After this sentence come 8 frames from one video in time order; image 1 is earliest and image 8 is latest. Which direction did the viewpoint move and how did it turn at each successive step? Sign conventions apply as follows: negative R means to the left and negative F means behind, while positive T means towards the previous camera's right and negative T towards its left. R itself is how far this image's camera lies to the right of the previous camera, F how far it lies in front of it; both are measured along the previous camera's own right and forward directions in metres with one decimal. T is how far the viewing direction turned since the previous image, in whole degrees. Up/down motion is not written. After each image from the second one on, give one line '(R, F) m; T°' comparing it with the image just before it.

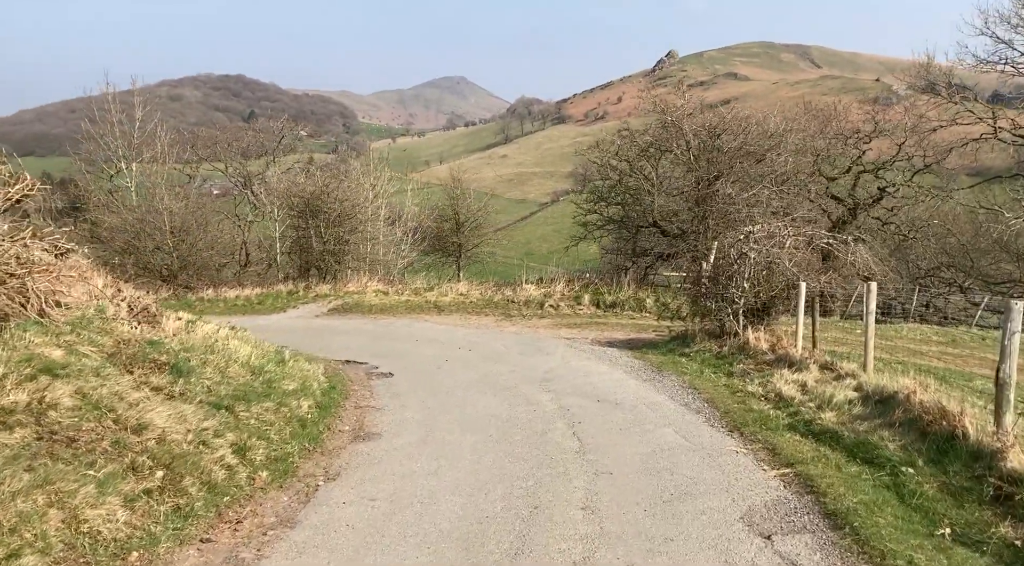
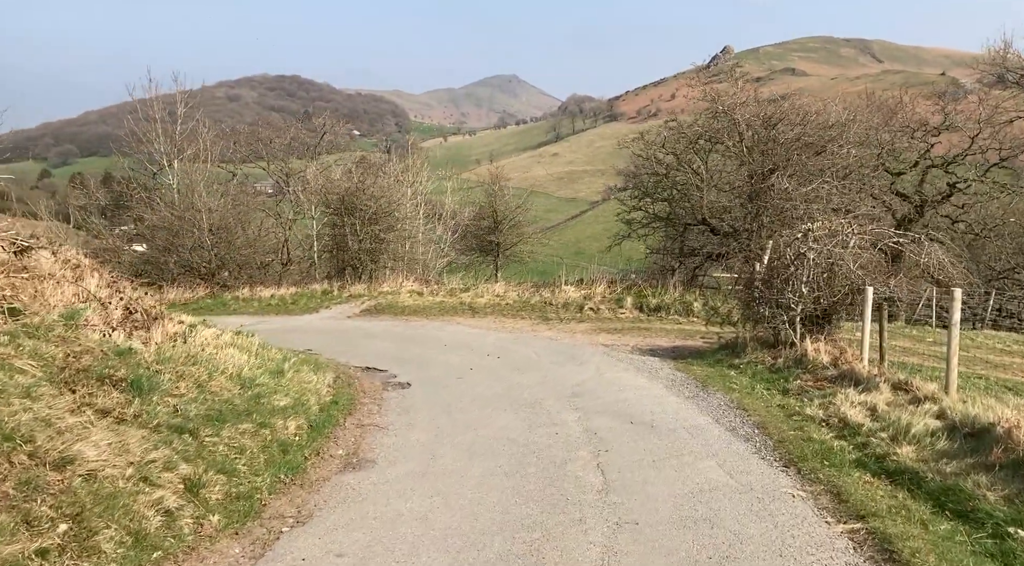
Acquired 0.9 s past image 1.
(+0.3, +1.1) m; -3°
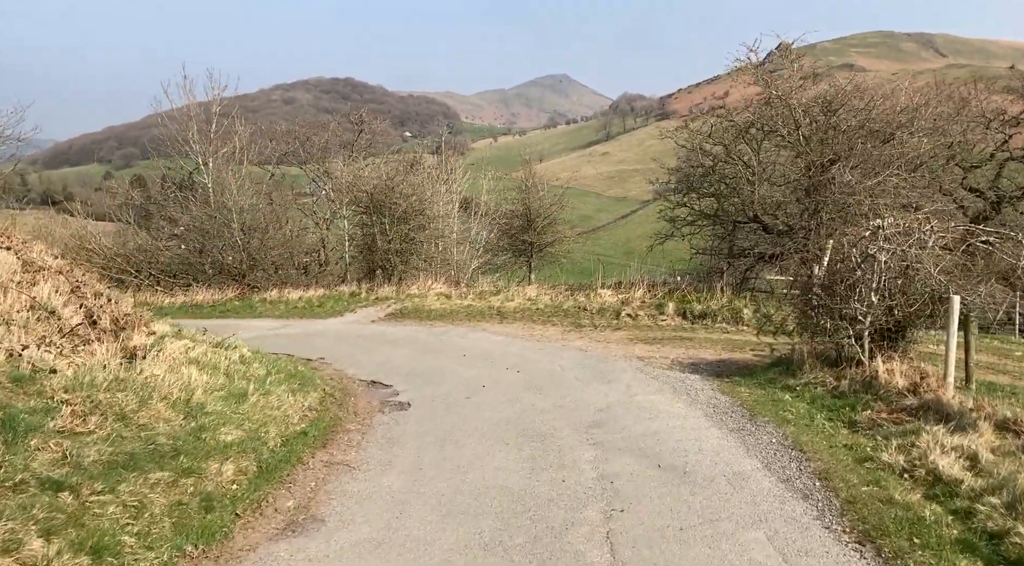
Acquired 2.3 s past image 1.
(+0.4, +1.6) m; -3°
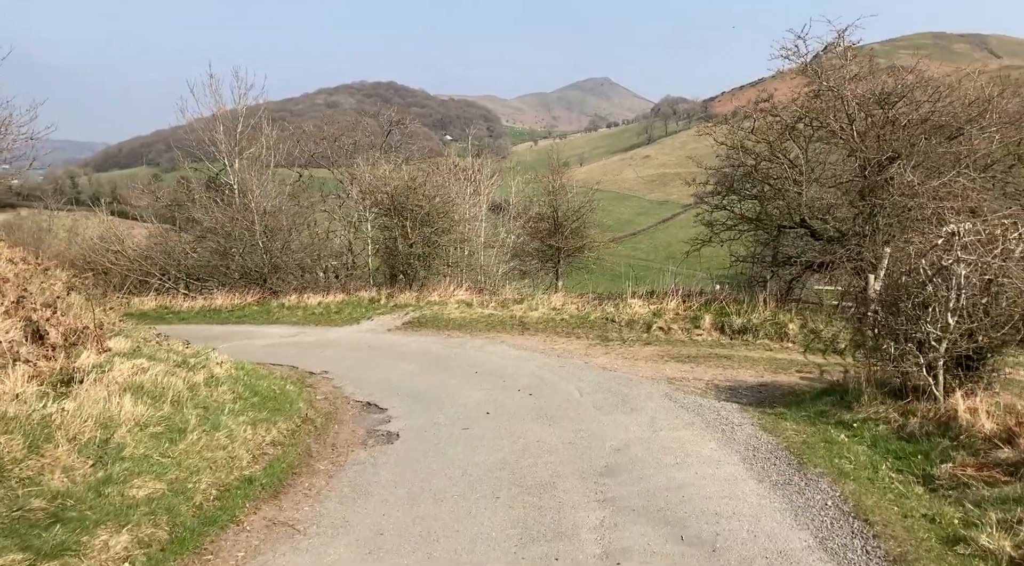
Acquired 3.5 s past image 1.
(+0.3, +1.4) m; -3°
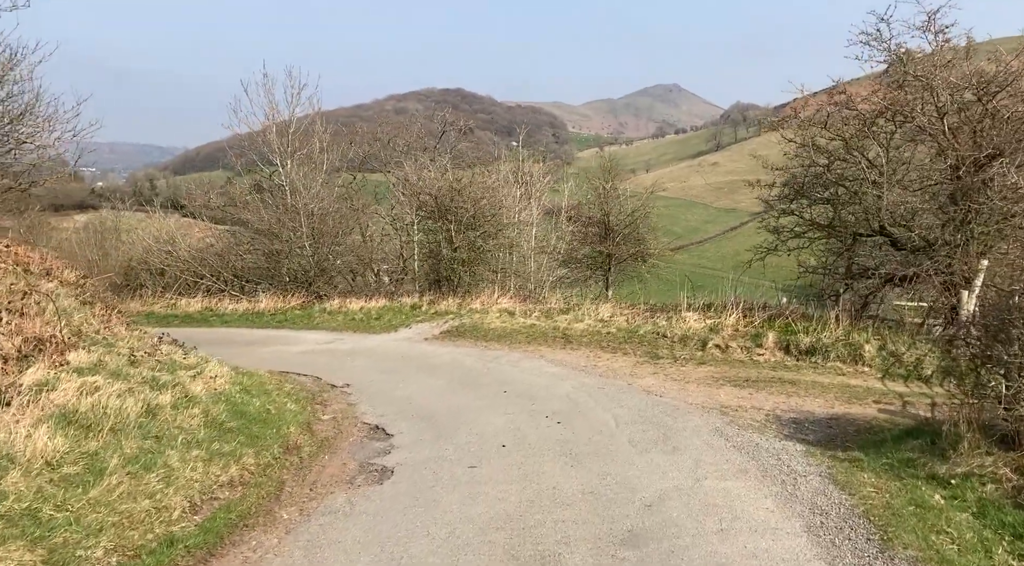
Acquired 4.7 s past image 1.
(+0.4, +1.4) m; -4°
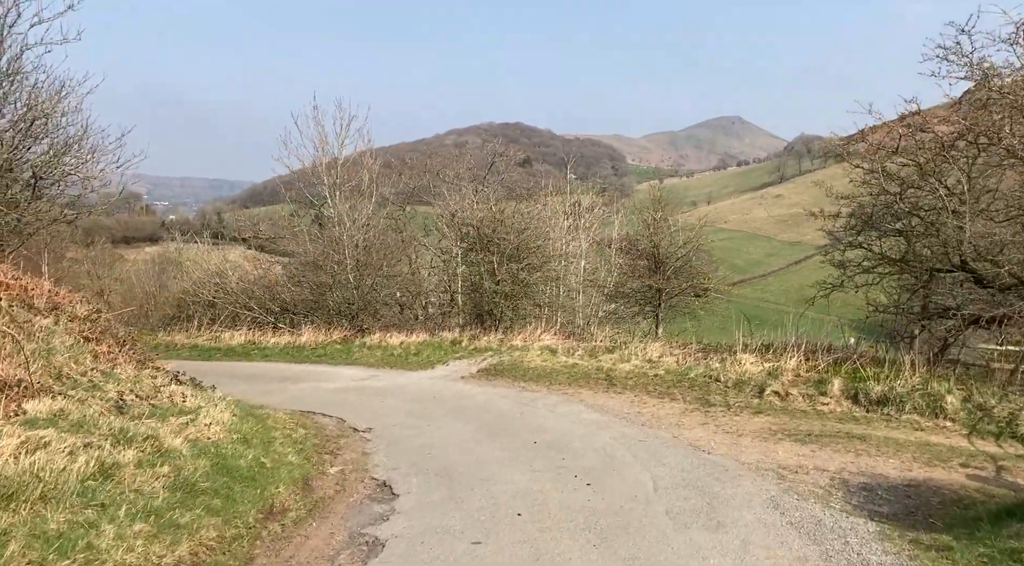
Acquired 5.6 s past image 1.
(+0.3, +1.1) m; -4°
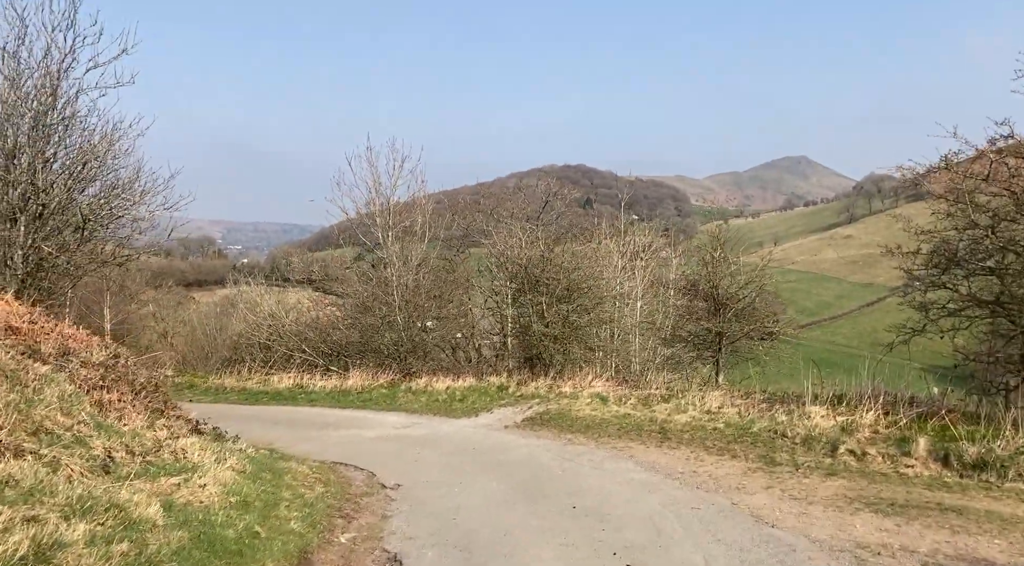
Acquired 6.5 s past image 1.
(+0.3, +1.1) m; -4°
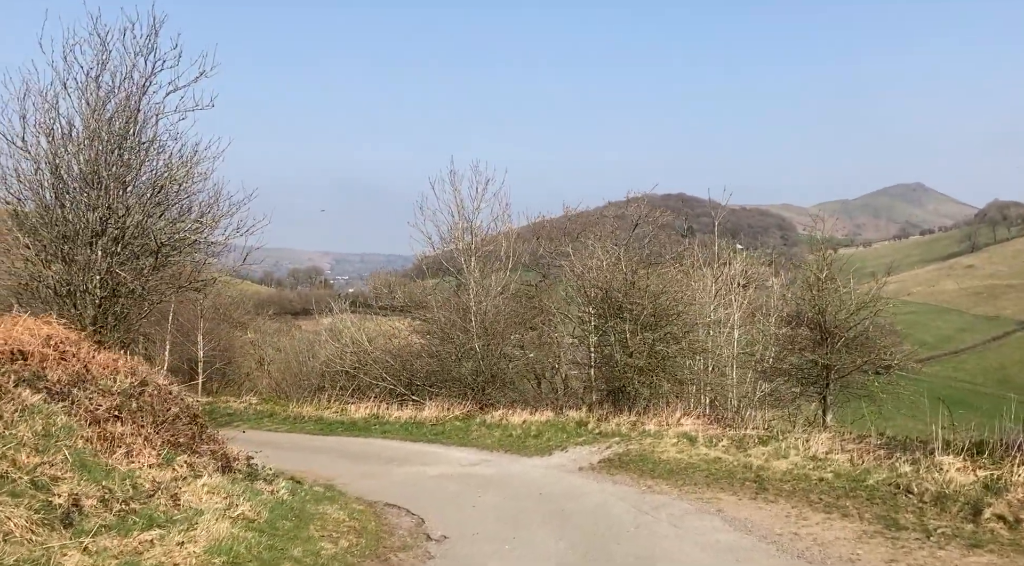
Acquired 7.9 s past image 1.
(+0.4, +1.6) m; -7°
